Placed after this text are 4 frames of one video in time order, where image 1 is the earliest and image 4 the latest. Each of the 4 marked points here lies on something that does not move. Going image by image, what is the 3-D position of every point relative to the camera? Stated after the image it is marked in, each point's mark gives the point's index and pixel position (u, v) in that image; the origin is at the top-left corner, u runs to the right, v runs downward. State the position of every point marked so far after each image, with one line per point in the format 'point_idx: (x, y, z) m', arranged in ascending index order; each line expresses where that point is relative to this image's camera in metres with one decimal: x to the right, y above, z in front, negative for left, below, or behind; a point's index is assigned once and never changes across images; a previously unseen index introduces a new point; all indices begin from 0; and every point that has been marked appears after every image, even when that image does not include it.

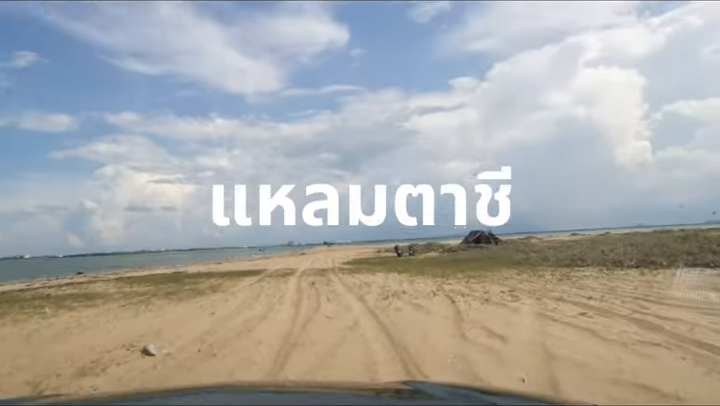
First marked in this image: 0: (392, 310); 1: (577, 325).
0: (+0.8, -2.8, +16.9) m
1: (+4.4, -2.5, +12.9) m
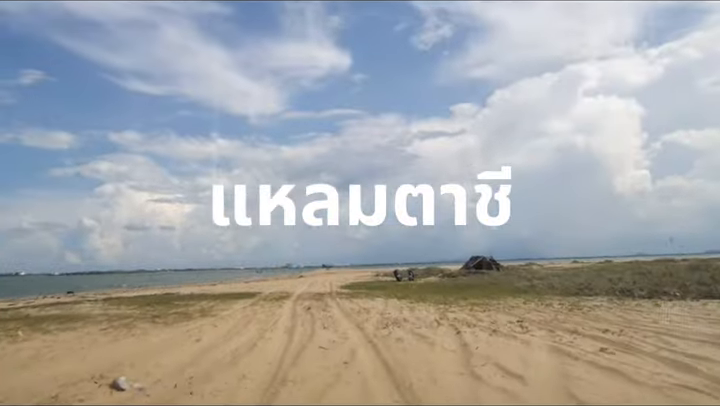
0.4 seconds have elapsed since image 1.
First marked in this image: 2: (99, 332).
0: (+0.8, -3.3, +15.5) m
1: (+4.3, -2.9, +11.6) m
2: (-7.3, -3.6, +18.0) m
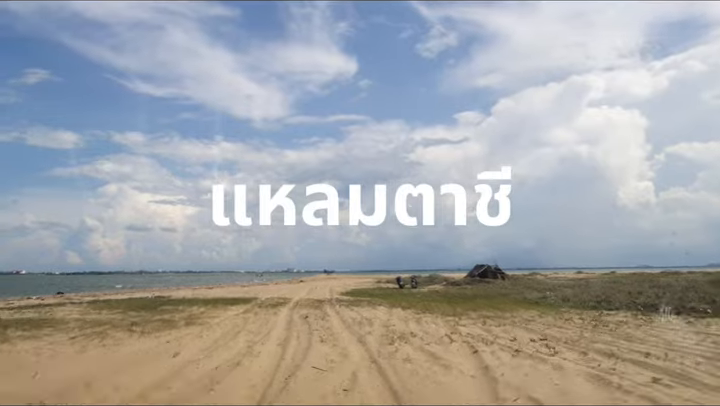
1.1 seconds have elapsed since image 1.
0: (+0.8, -3.3, +13.4) m
1: (+4.4, -2.9, +9.4) m
2: (-7.3, -3.4, +15.8) m
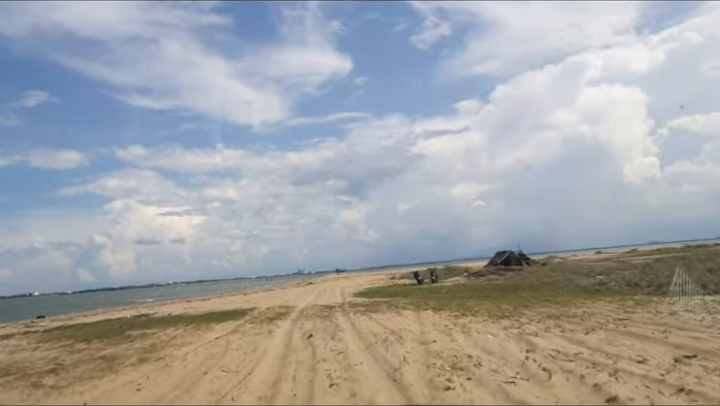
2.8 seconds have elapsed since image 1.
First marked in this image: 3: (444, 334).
0: (+1.3, -2.5, +6.9) m
1: (+4.8, -1.9, +3.0) m
2: (-6.7, -3.2, +9.5) m
3: (+2.1, -3.3, +16.2) m
